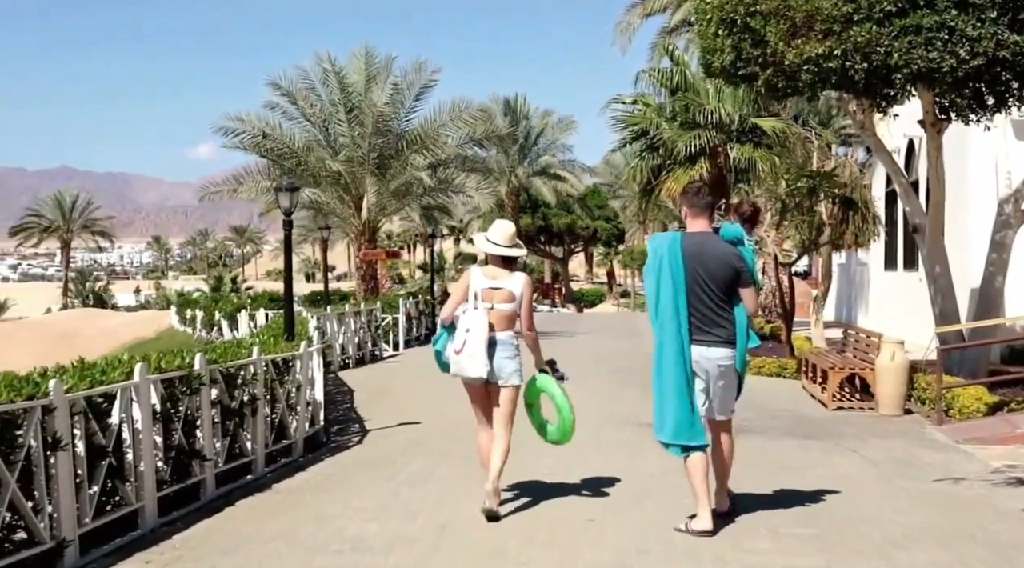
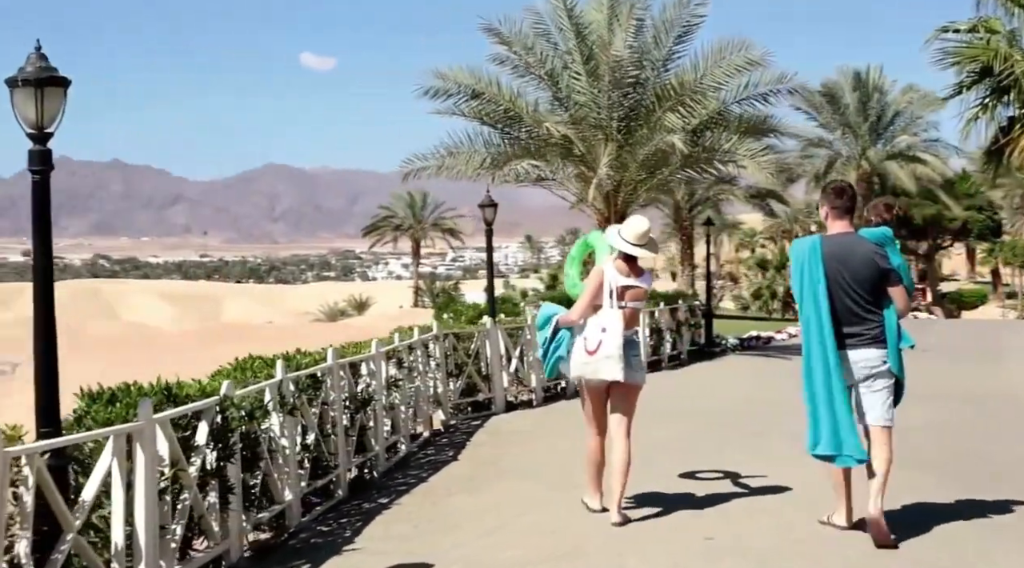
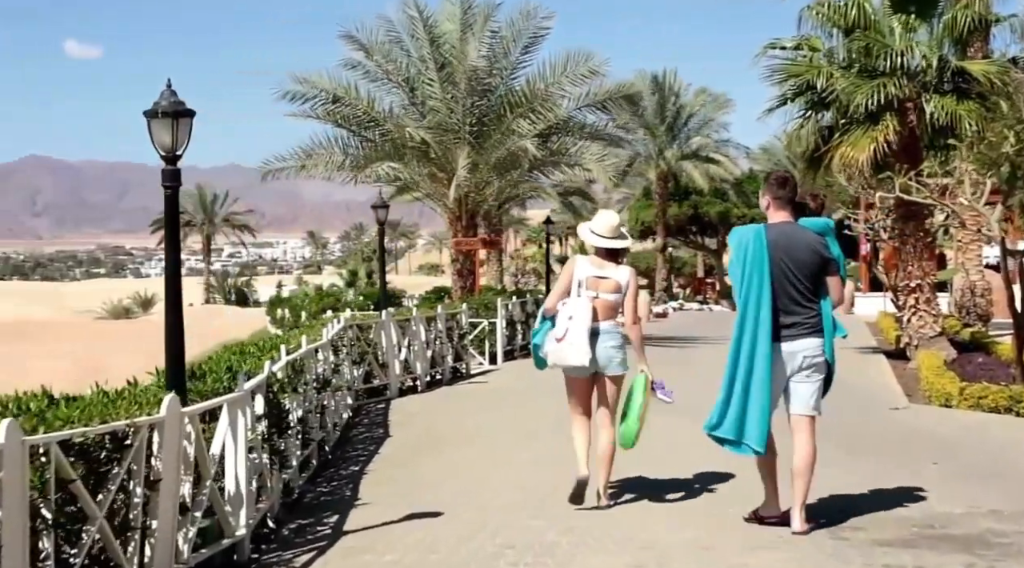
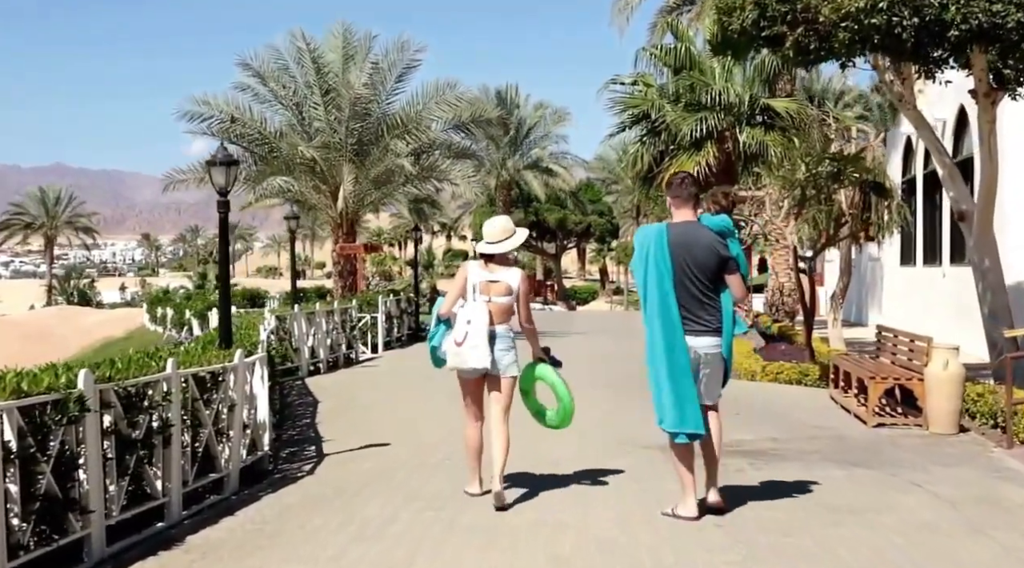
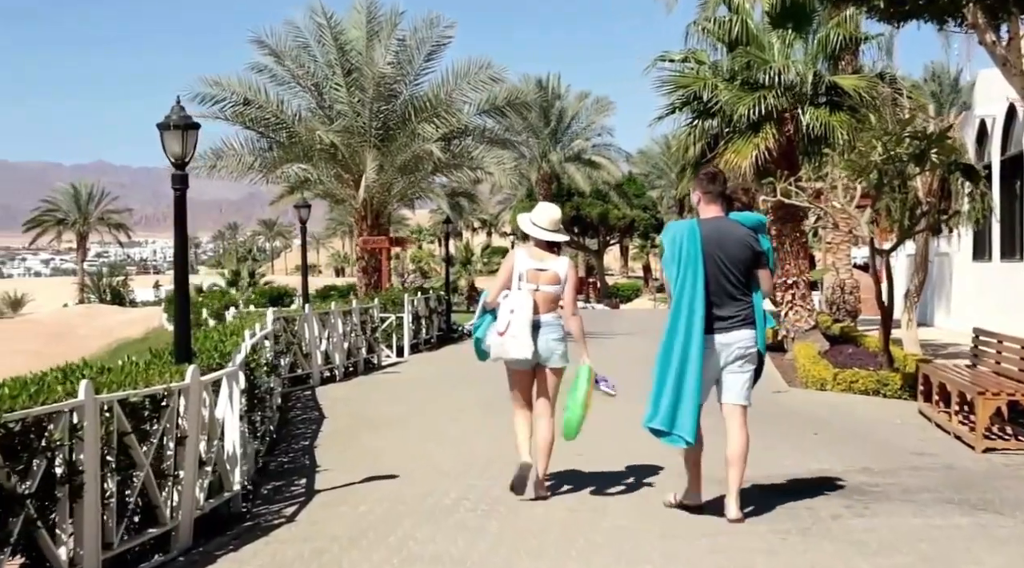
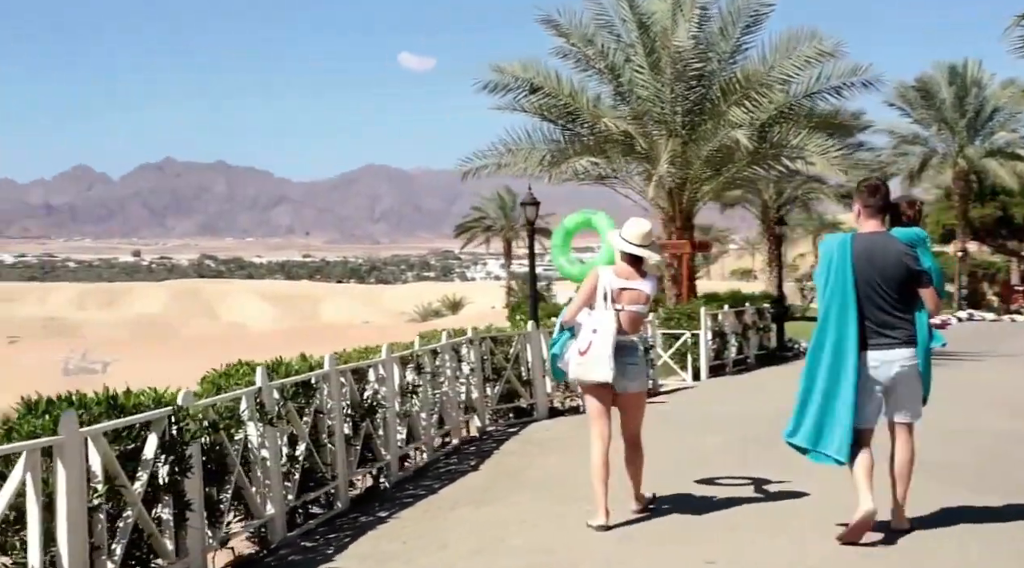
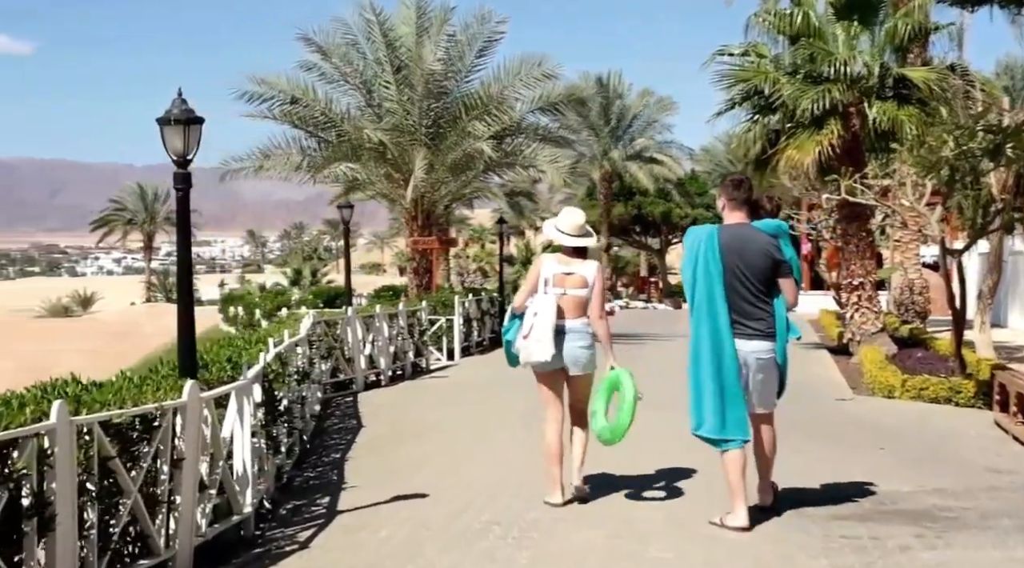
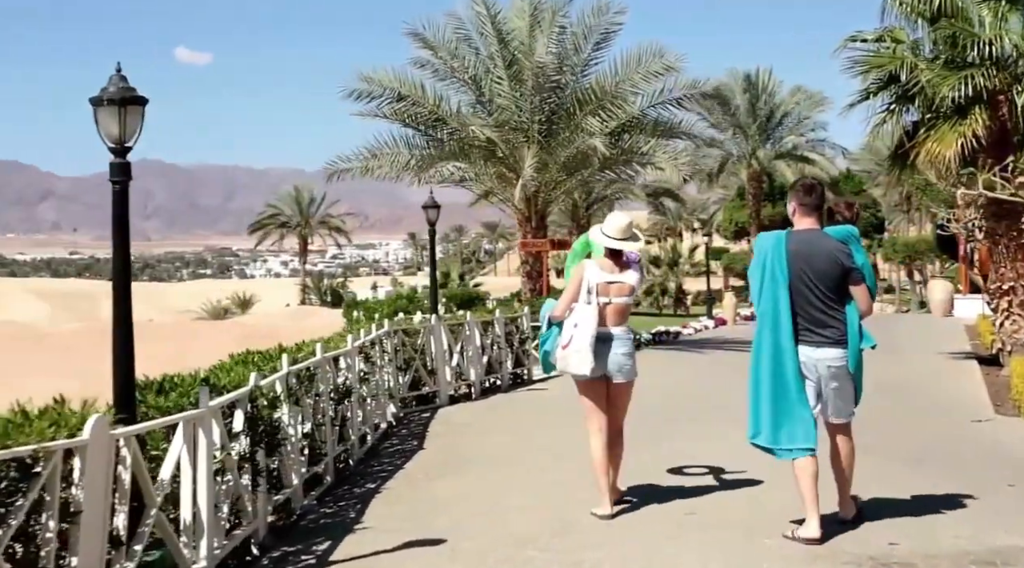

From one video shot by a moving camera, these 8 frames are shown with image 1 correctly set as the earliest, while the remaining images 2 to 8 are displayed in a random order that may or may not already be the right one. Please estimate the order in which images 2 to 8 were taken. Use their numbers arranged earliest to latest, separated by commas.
4, 5, 7, 3, 8, 2, 6
